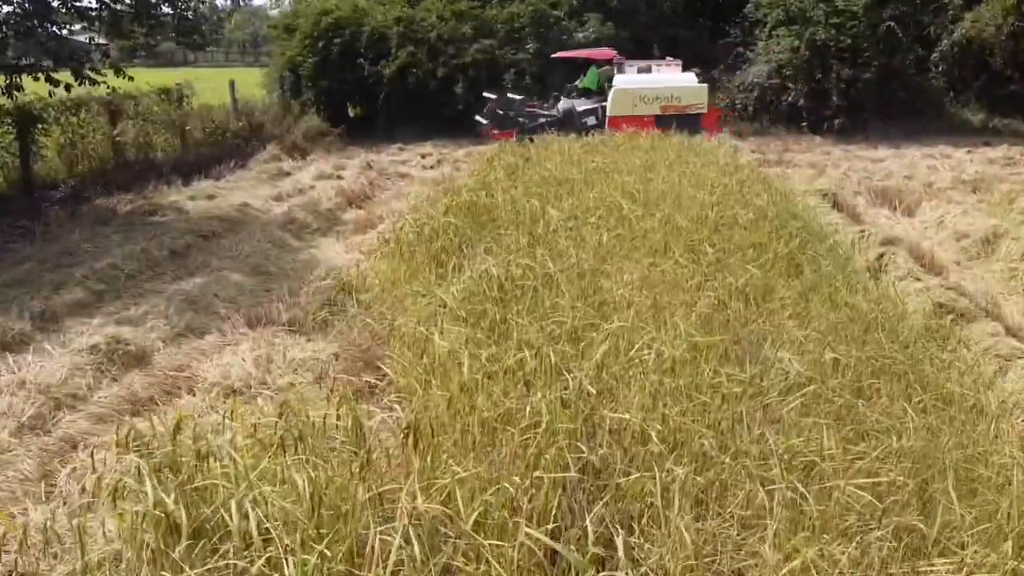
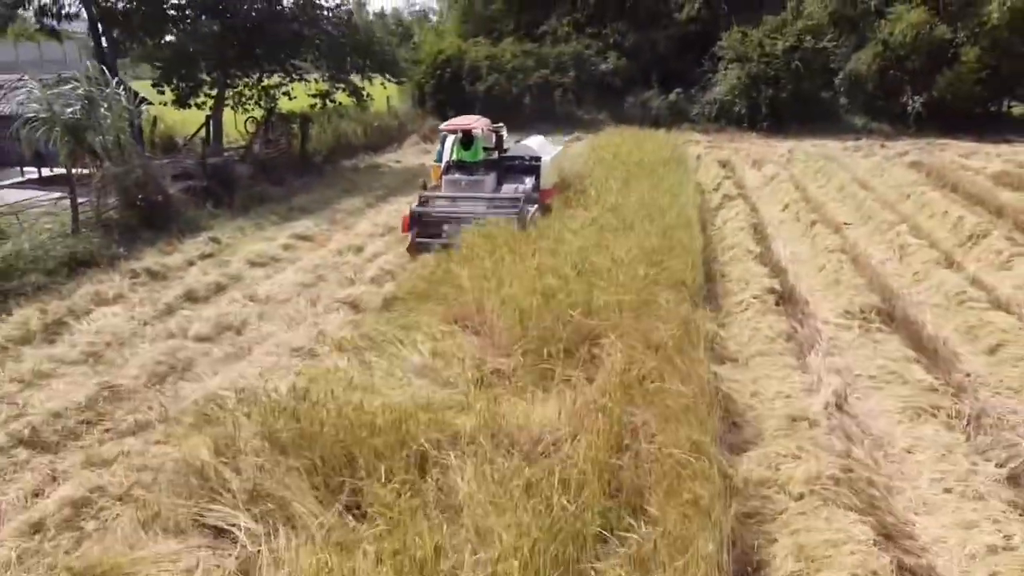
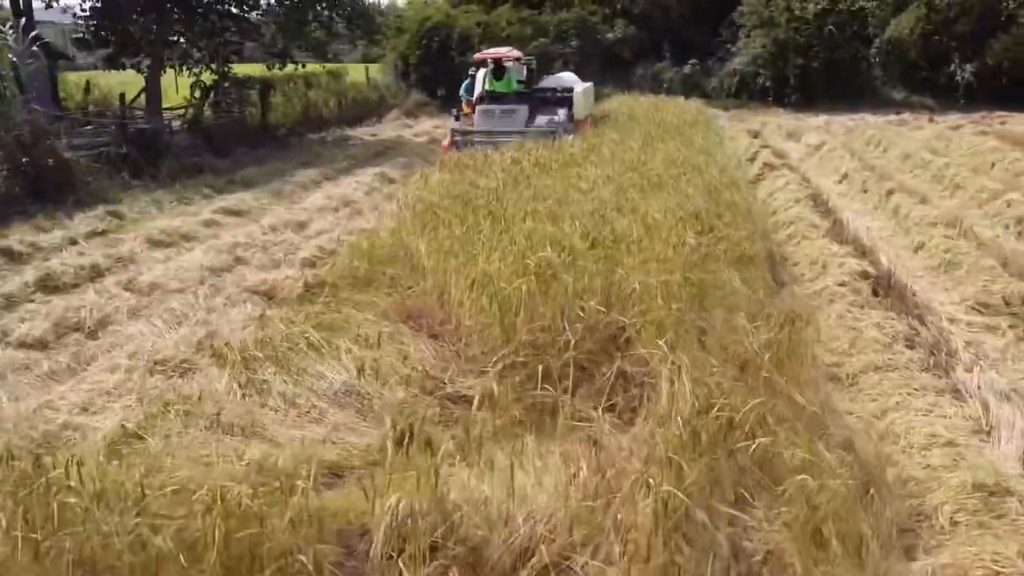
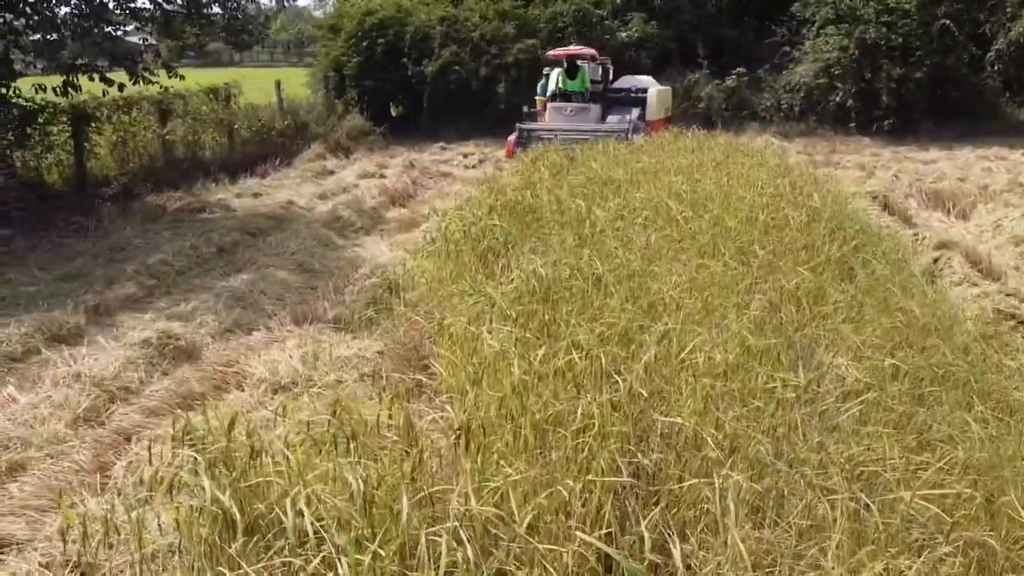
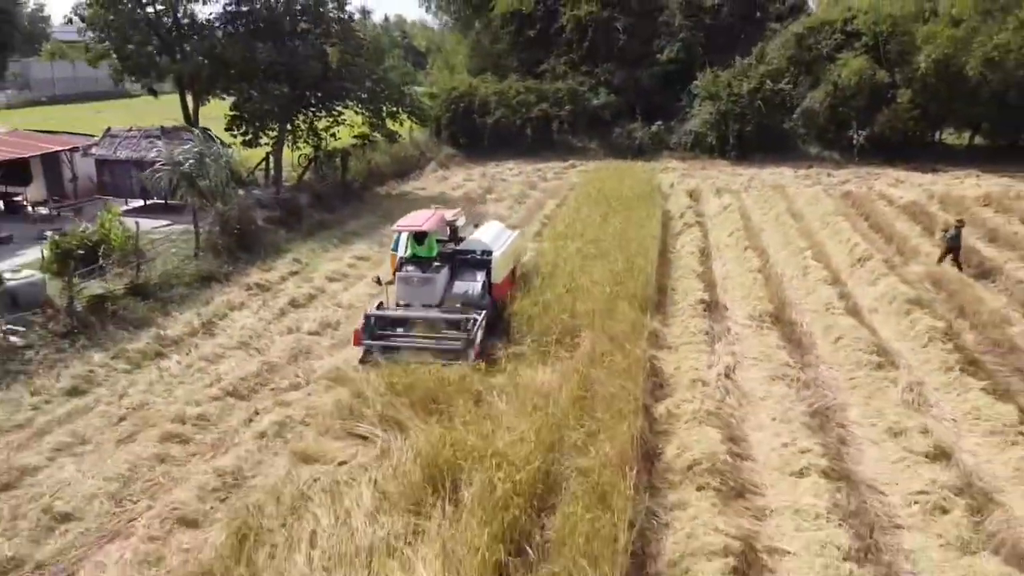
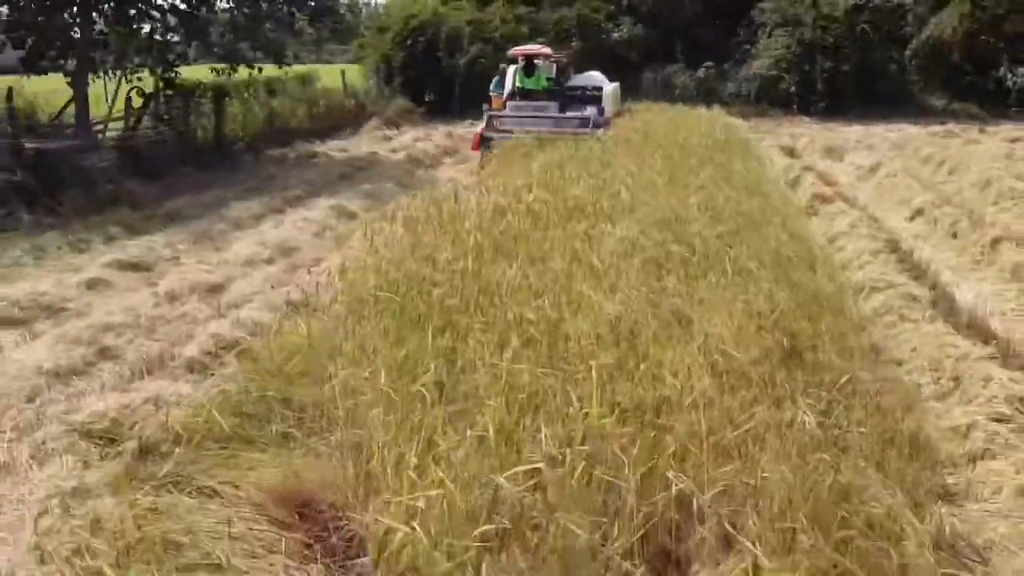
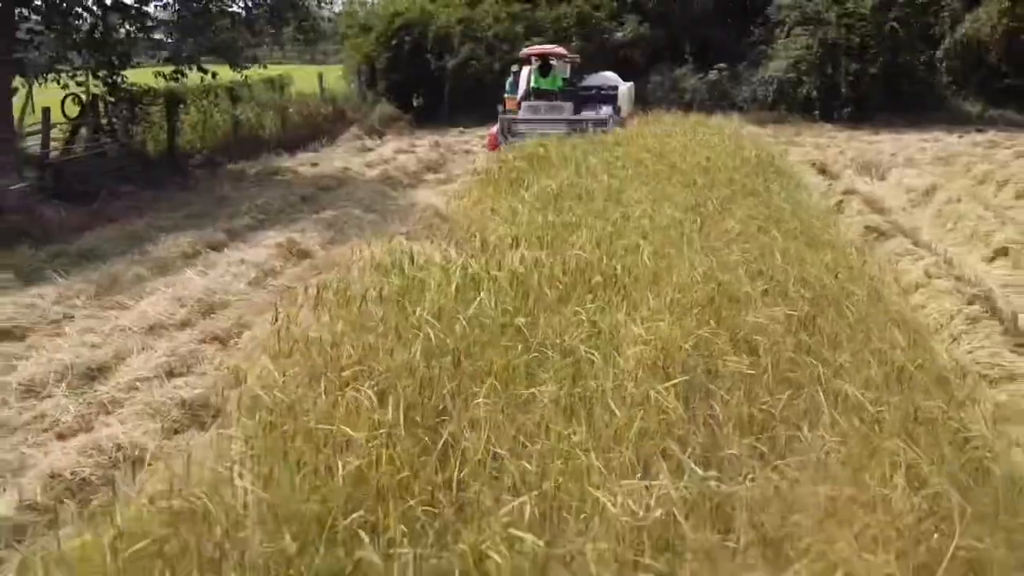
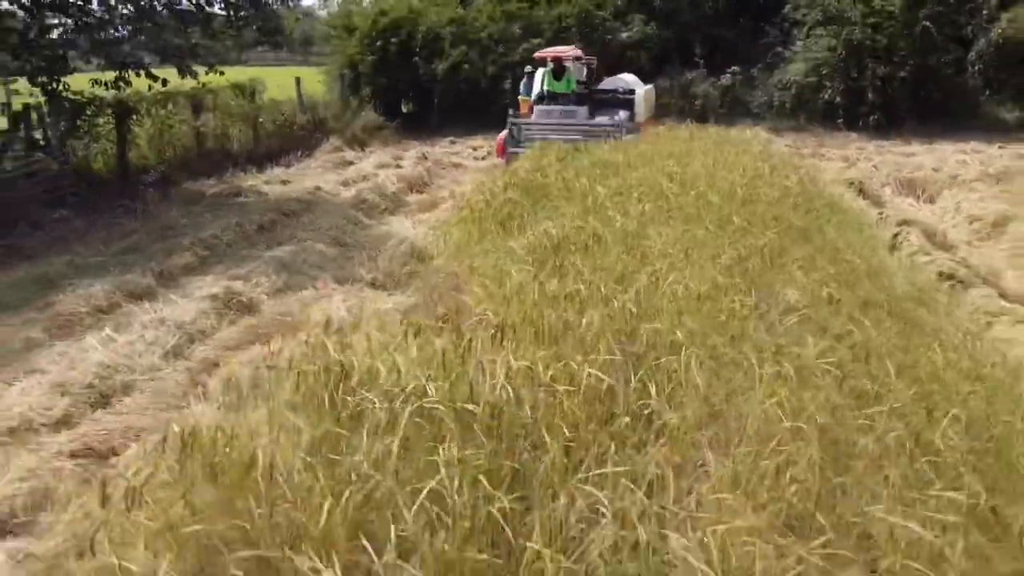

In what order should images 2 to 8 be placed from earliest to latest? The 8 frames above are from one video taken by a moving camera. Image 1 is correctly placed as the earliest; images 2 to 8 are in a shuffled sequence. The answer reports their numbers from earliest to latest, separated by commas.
4, 8, 7, 6, 3, 2, 5
